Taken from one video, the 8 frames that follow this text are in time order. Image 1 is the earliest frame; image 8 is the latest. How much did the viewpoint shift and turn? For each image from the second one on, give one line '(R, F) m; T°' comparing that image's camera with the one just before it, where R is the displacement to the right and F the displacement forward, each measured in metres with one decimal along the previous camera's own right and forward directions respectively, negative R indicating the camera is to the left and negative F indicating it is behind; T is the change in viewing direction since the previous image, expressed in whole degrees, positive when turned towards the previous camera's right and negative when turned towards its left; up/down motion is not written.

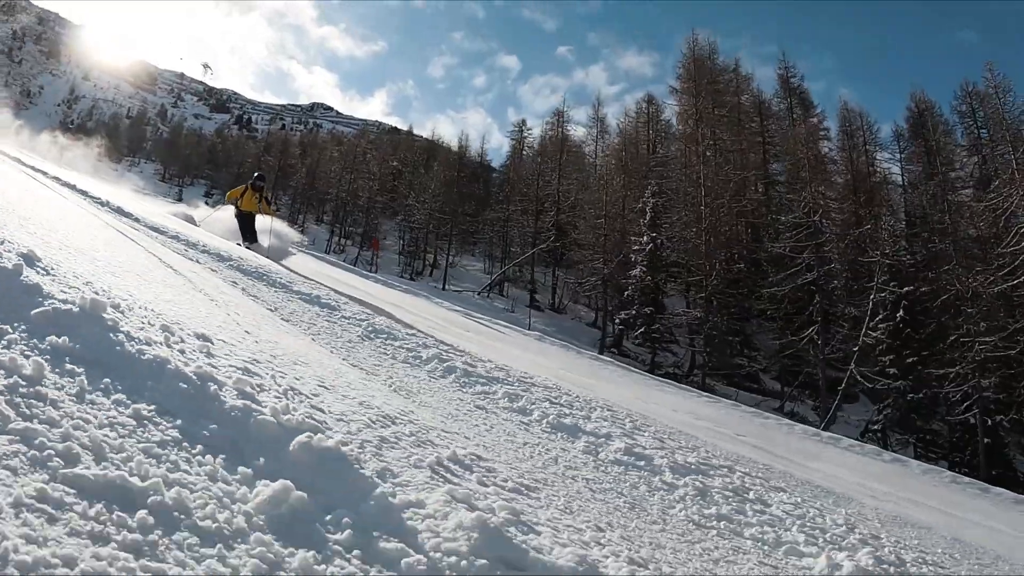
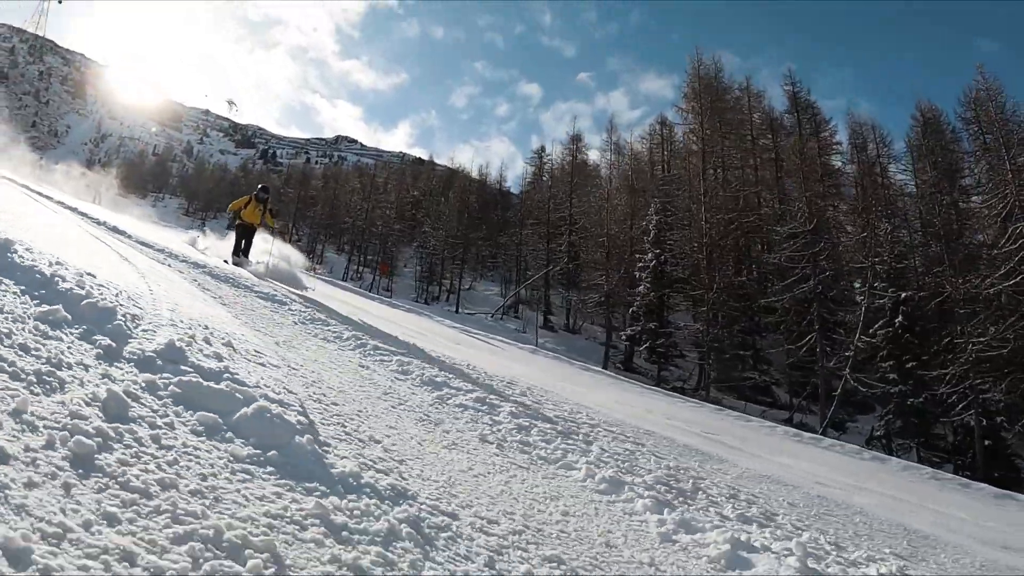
(+0.6, -0.3) m; -1°
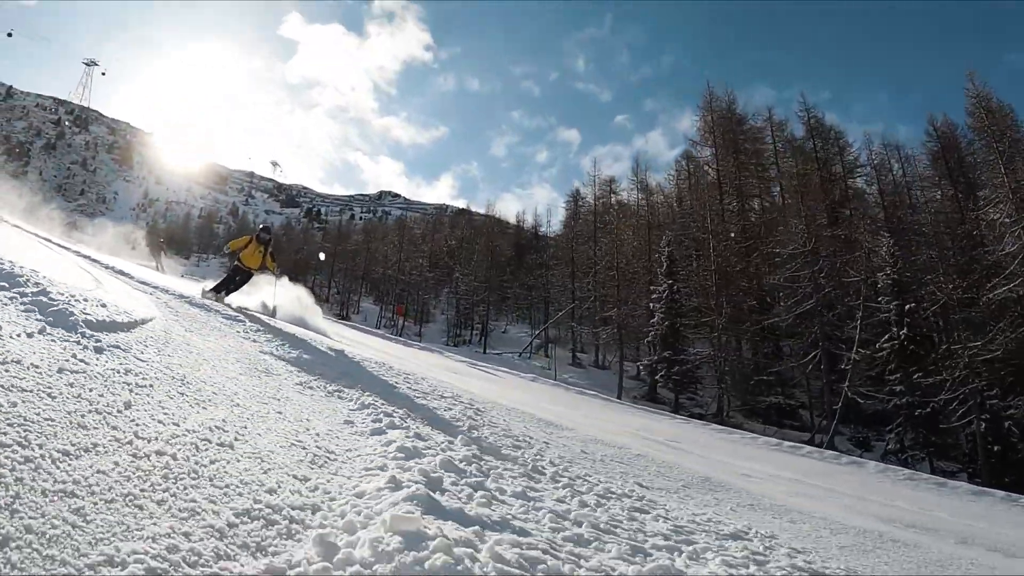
(+0.9, -0.6) m; -3°
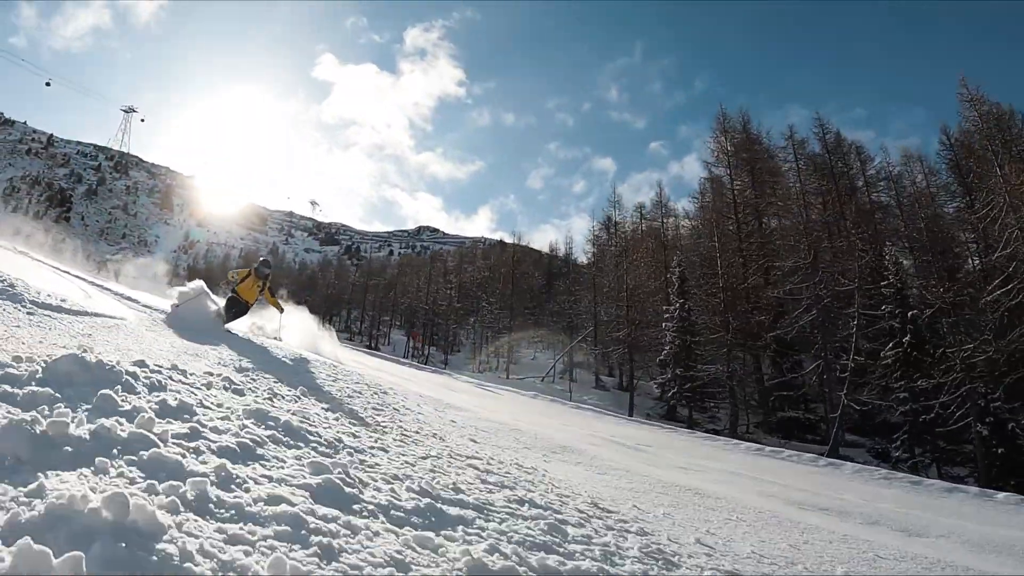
(+0.8, -0.5) m; -2°
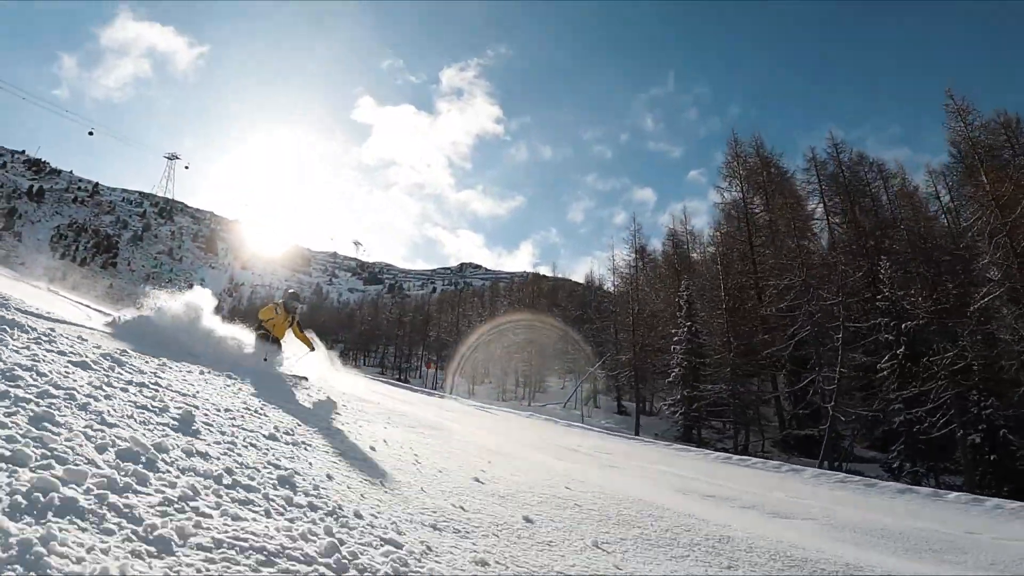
(+1.0, -0.7) m; -2°
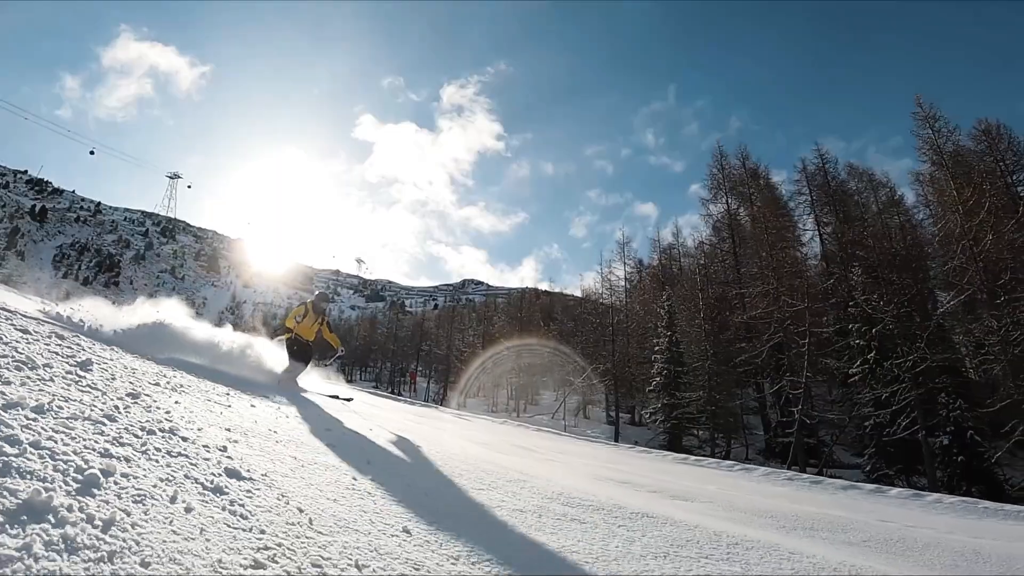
(+0.6, -0.3) m; +1°
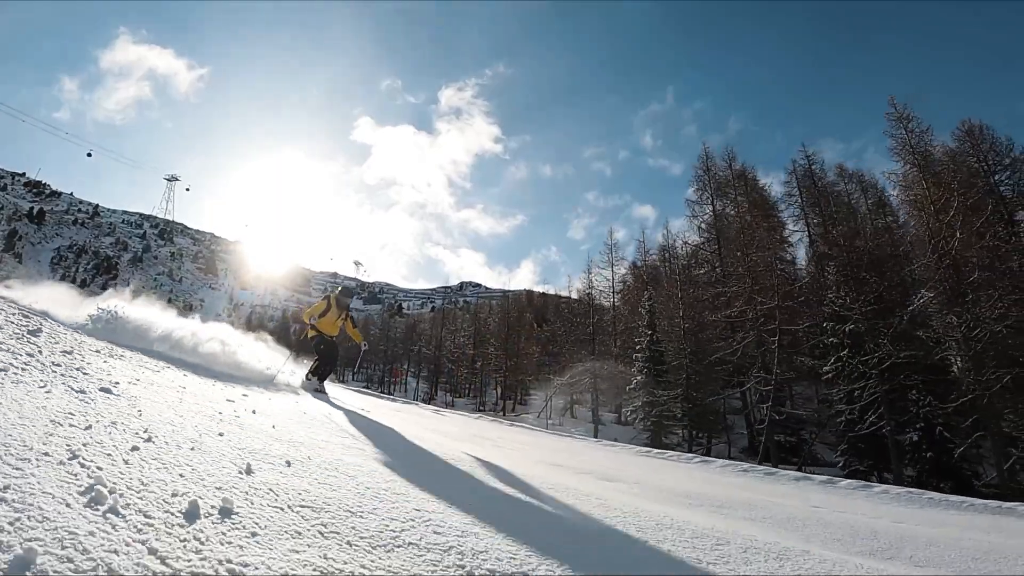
(+0.5, -0.1) m; +1°
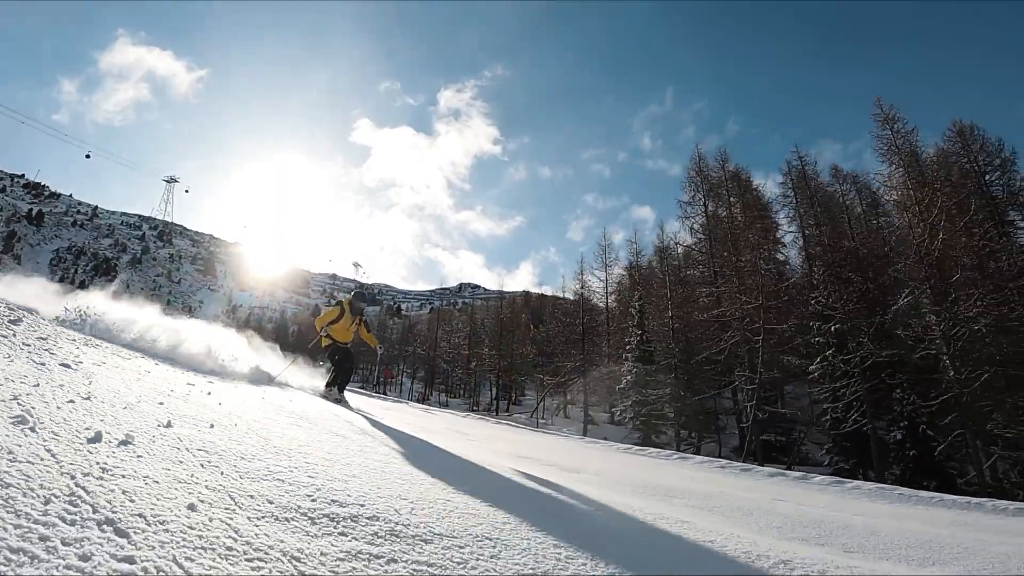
(+0.3, -0.1) m; 0°
